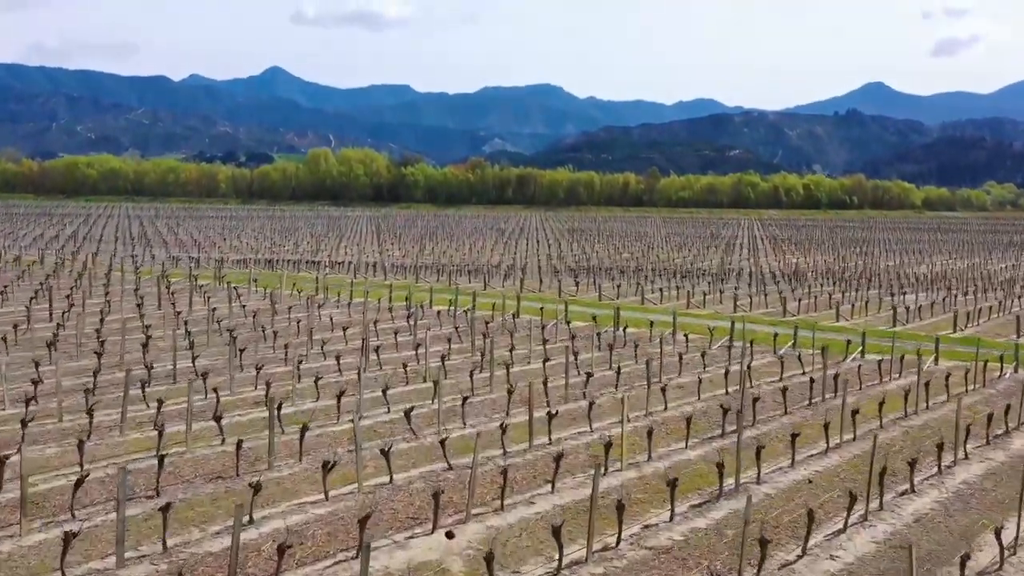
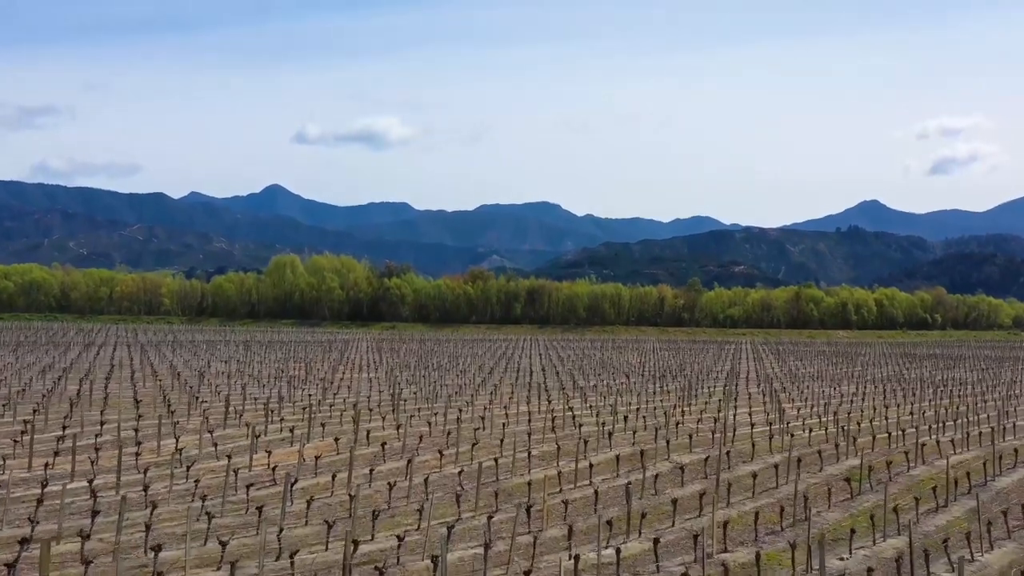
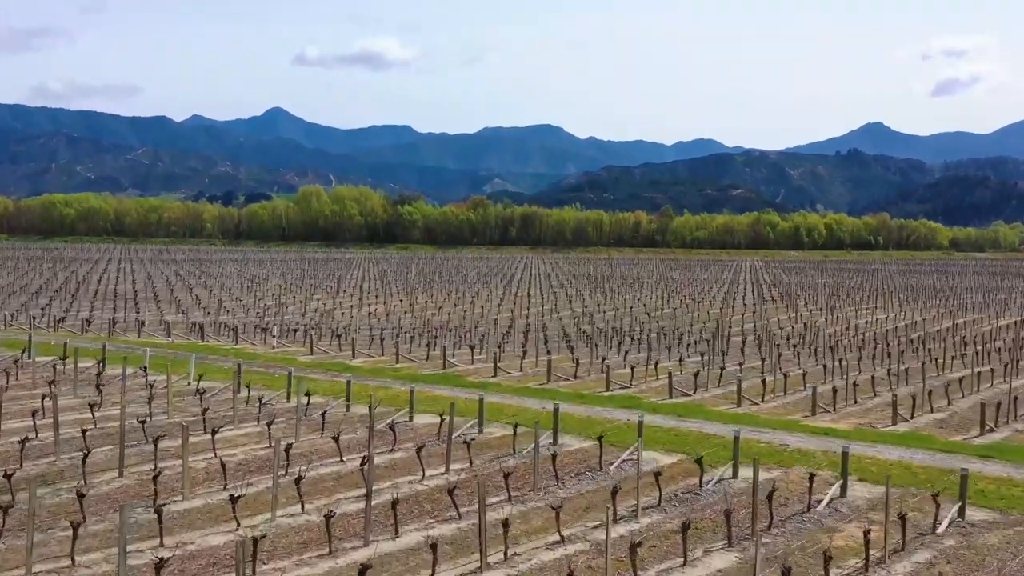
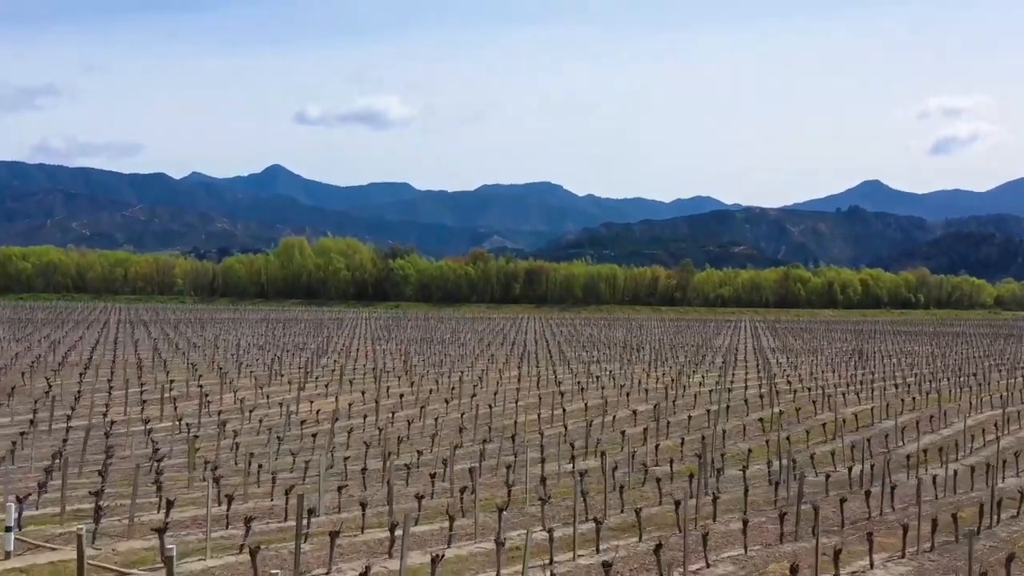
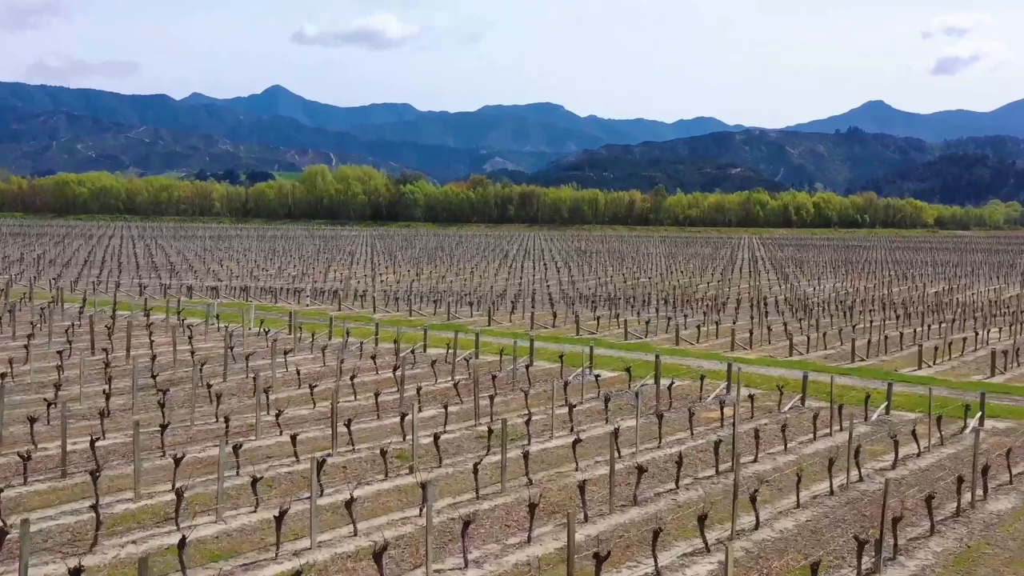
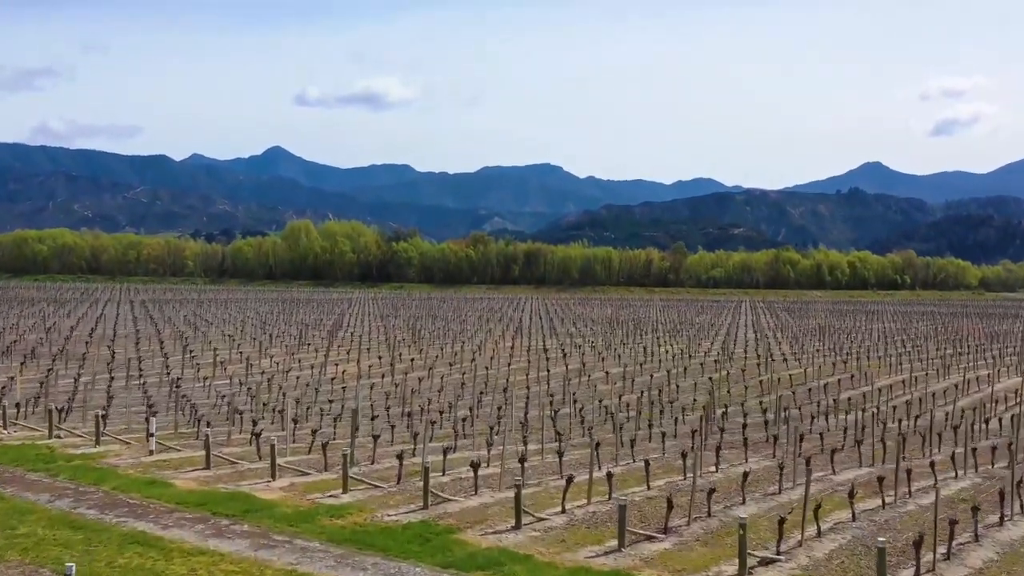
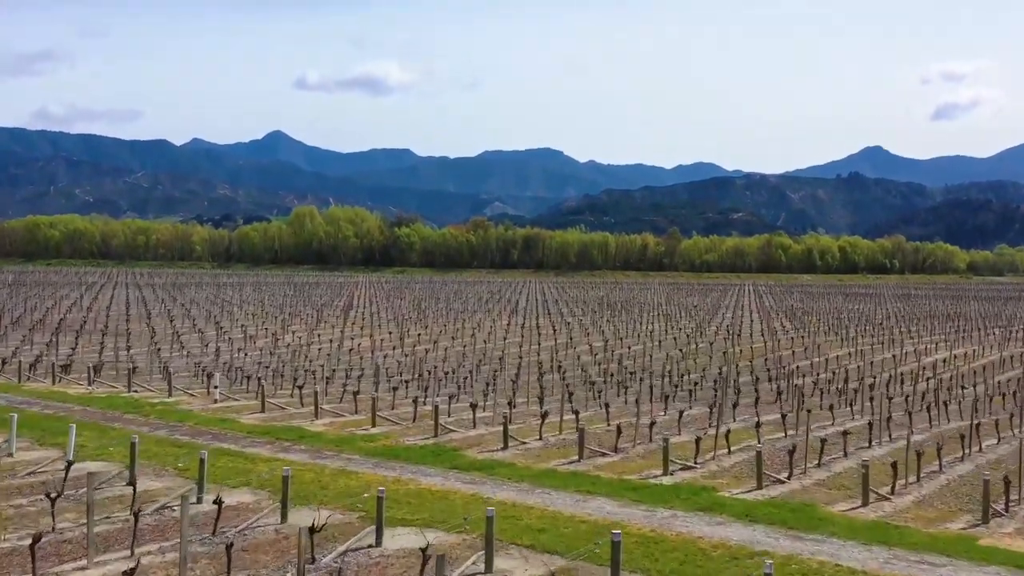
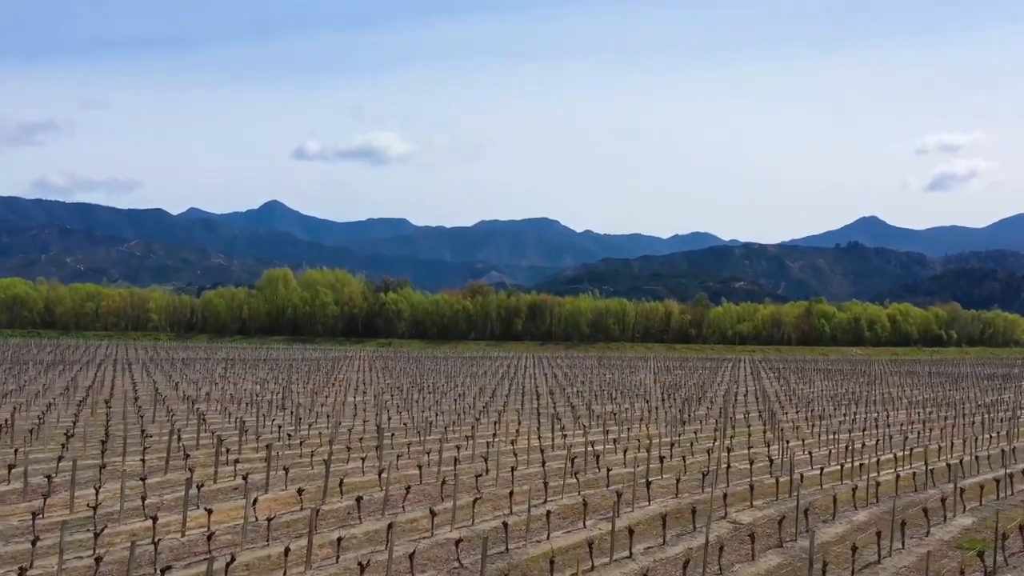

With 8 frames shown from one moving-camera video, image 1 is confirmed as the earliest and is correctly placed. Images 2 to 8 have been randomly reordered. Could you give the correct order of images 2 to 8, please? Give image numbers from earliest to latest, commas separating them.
5, 3, 7, 6, 4, 2, 8
